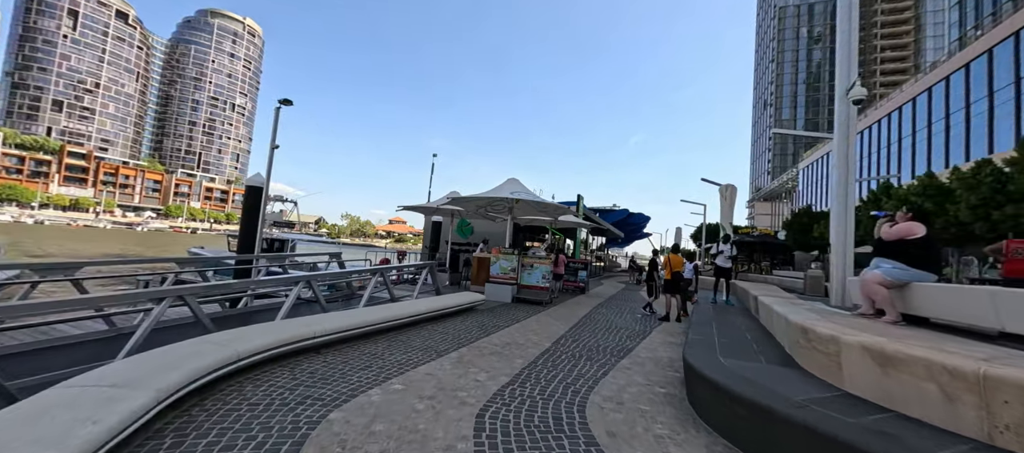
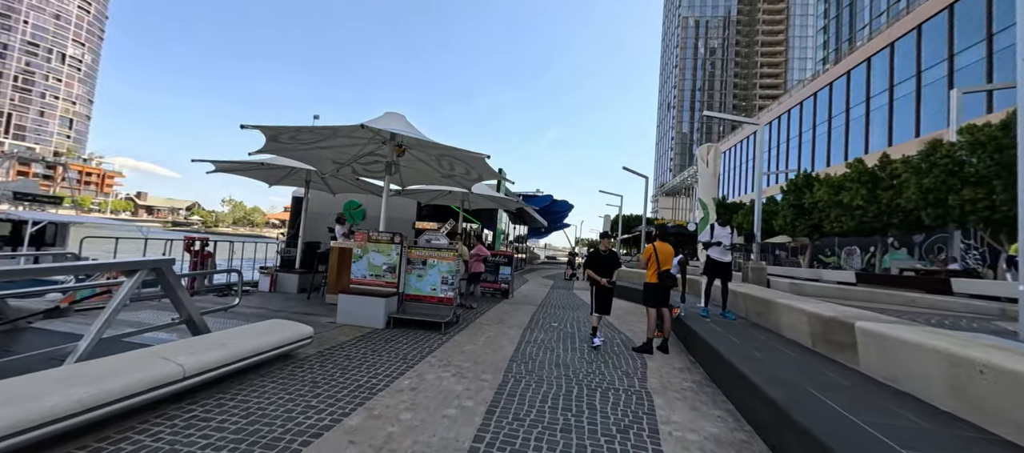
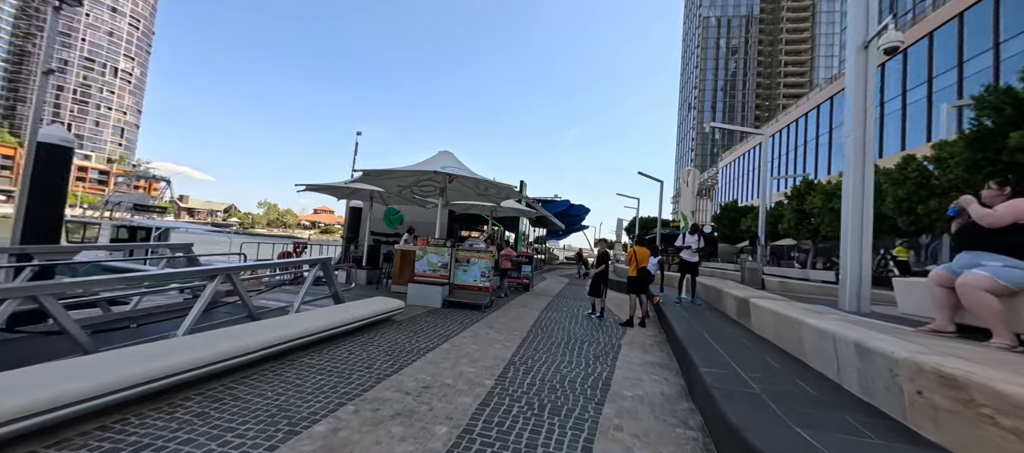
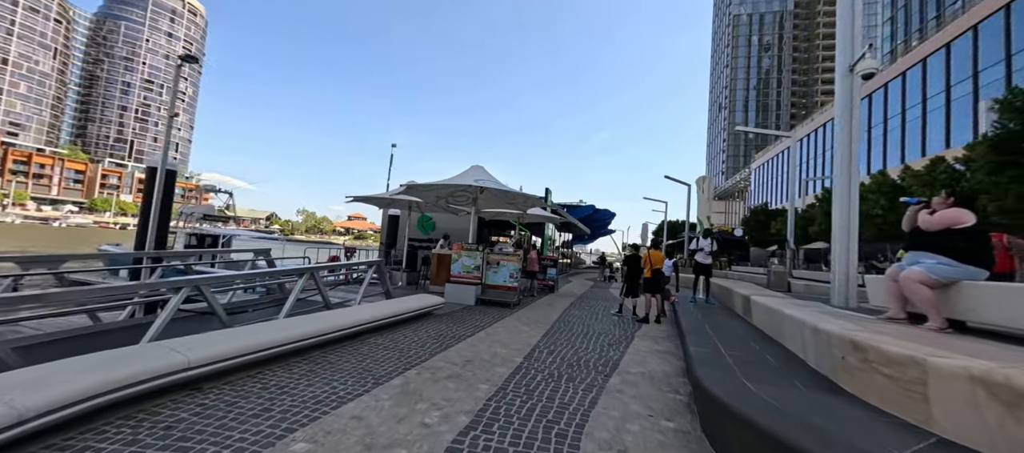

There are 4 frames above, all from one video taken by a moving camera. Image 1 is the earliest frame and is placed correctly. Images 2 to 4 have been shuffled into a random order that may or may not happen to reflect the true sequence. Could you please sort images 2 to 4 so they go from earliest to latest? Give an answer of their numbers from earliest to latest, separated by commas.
4, 3, 2
